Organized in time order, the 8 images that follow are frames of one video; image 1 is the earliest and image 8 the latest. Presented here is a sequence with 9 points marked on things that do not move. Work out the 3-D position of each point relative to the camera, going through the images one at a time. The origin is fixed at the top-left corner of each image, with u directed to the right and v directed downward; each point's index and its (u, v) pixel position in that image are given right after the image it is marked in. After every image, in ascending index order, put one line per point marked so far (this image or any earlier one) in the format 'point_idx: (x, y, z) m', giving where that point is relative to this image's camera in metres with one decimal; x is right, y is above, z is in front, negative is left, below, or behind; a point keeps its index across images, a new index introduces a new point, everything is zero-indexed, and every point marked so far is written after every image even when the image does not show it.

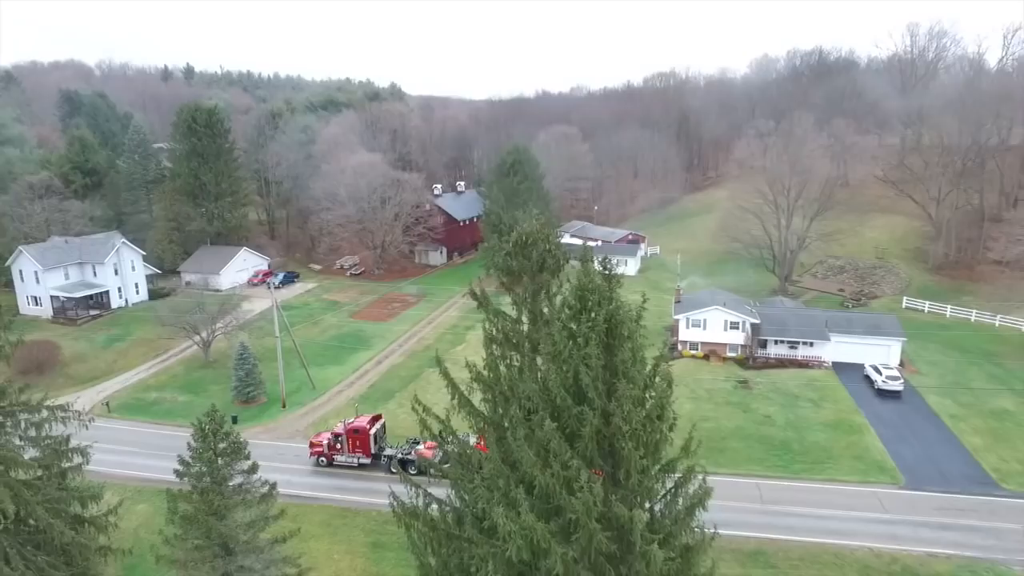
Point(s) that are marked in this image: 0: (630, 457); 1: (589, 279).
0: (+1.9, -2.7, +10.0) m
1: (+1.3, +0.2, +10.6) m
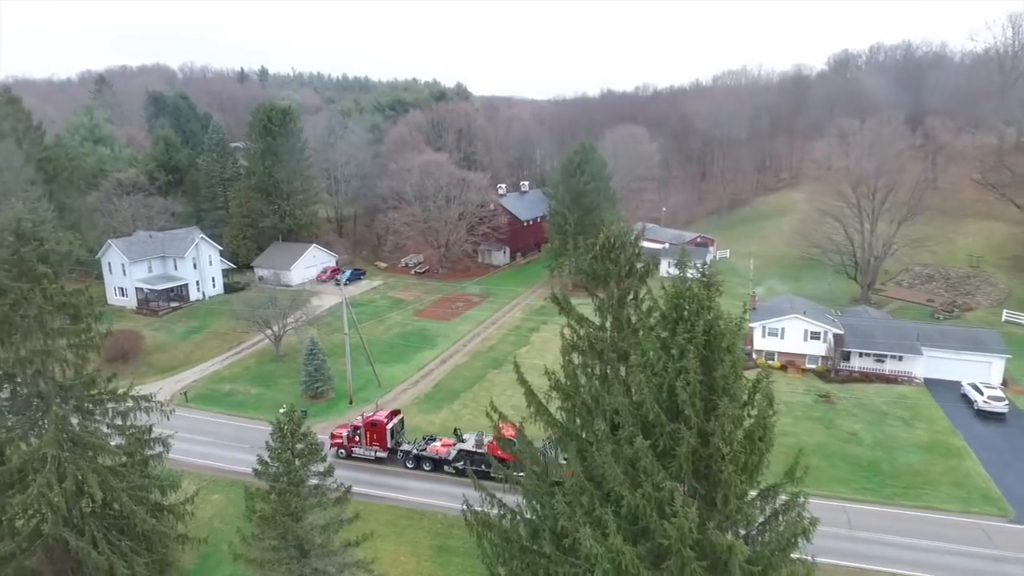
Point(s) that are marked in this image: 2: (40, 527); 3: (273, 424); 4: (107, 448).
0: (+3.2, -2.9, +9.2) m
1: (+2.8, 0.0, +9.9) m
2: (-11.8, -6.0, +15.6) m
3: (-4.5, -2.6, +11.8) m
4: (-10.9, -4.3, +16.7) m
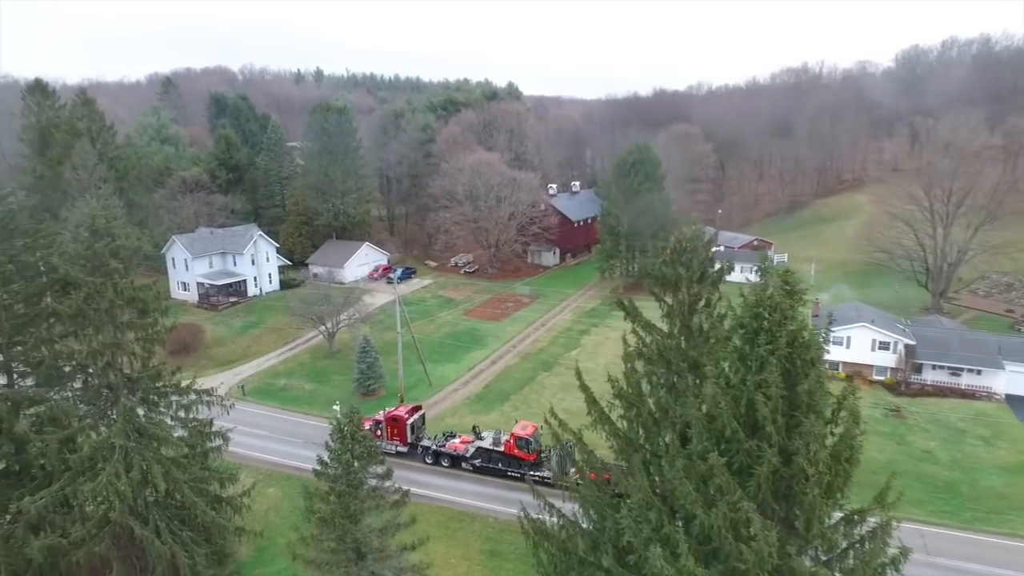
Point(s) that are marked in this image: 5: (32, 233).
0: (+4.2, -3.0, +8.6) m
1: (+3.8, -0.1, +9.3) m
2: (-10.4, -5.8, +16.0) m
3: (-3.4, -2.6, +11.7) m
4: (-9.4, -4.2, +17.1) m
5: (-13.1, +1.7, +17.1) m
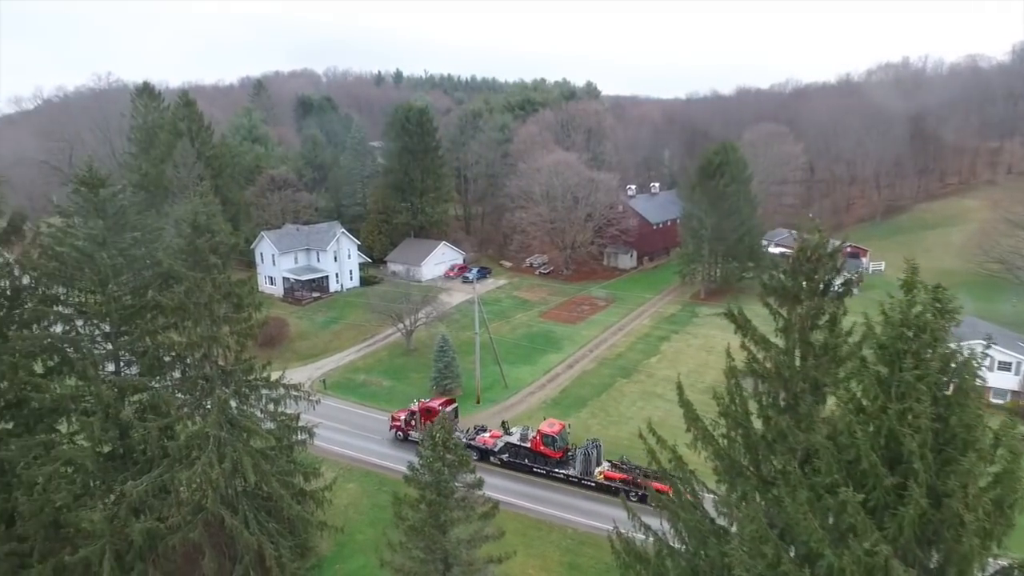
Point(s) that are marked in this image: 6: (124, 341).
0: (+5.5, -3.2, +7.5) m
1: (+5.3, -0.3, +8.3) m
2: (-8.2, -5.7, +16.5) m
3: (-1.6, -2.6, +11.4) m
4: (-7.1, -4.1, +17.5) m
5: (-10.6, +1.9, +17.8) m
6: (-10.5, -1.4, +16.8) m
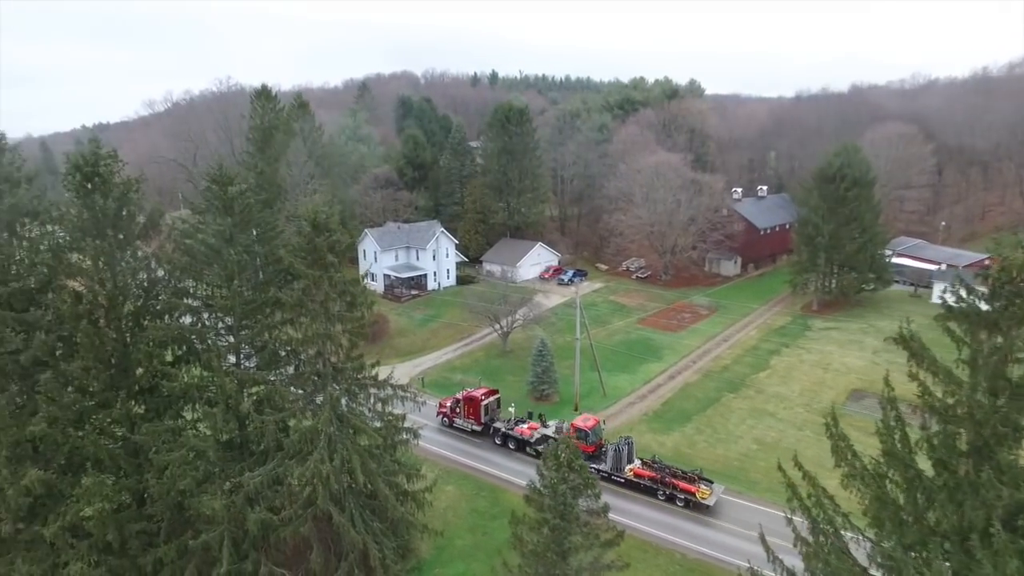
0: (+7.1, -3.6, +5.9) m
1: (+7.1, -0.7, +6.7) m
2: (-5.3, -5.6, +16.7) m
3: (+0.6, -2.8, +10.8) m
4: (-4.0, -4.0, +17.5) m
5: (-7.3, +2.0, +18.4) m
6: (-7.4, -1.3, +17.4) m
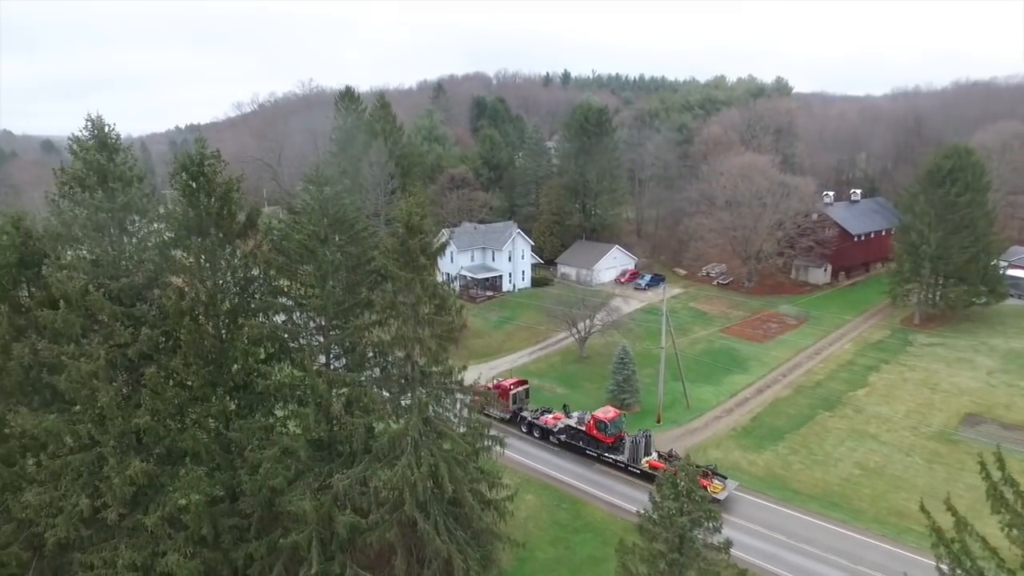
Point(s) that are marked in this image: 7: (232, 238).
0: (+8.3, -4.0, +4.4) m
1: (+8.5, -1.1, +5.2) m
2: (-3.0, -5.7, +16.5) m
3: (+2.4, -3.0, +10.0) m
4: (-1.6, -4.1, +17.1) m
5: (-4.5, +2.0, +18.3) m
6: (-4.9, -1.3, +17.3) m
7: (-7.8, +1.4, +17.2) m
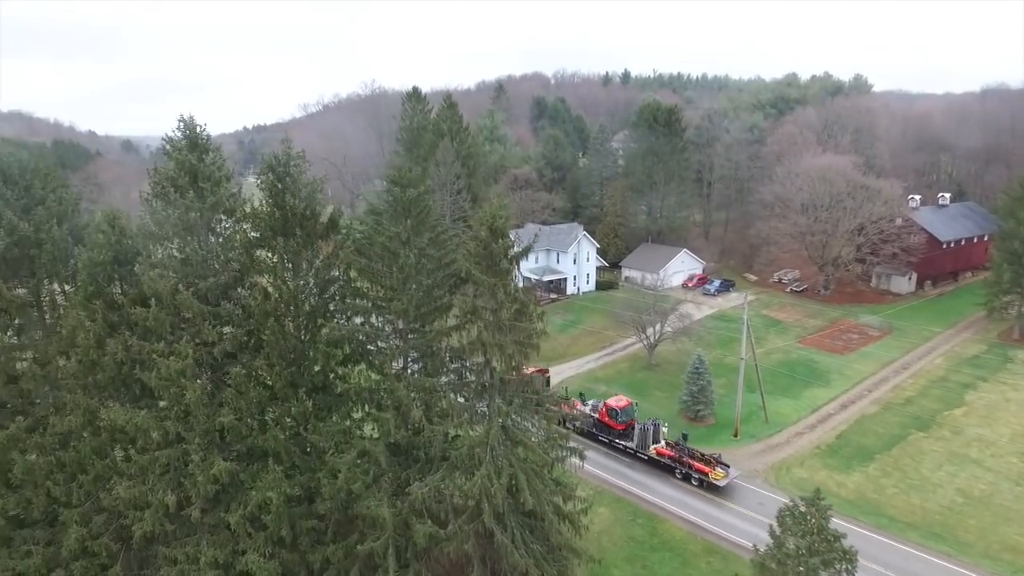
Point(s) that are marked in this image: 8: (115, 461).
0: (+9.4, -4.3, +3.1) m
1: (+9.7, -1.4, +3.9) m
2: (-0.9, -5.8, +16.1) m
3: (+4.0, -3.2, +9.1) m
4: (+0.6, -4.3, +16.6) m
5: (-2.1, +1.9, +18.0) m
6: (-2.6, -1.4, +17.1) m
7: (-5.5, +1.4, +17.2) m
8: (-10.4, -4.5, +16.3) m
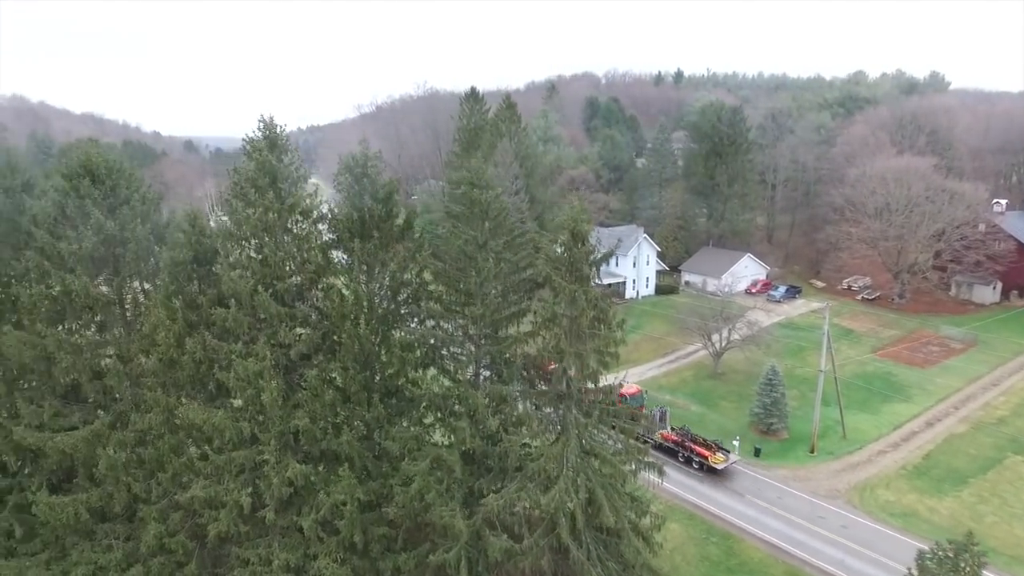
0: (+10.4, -4.6, +1.8) m
1: (+10.8, -1.7, +2.5) m
2: (+1.0, -6.0, +15.5) m
3: (+5.4, -3.4, +8.2) m
4: (+2.6, -4.5, +15.9) m
5: (+0.1, +1.8, +17.5) m
6: (-0.6, -1.5, +16.6) m
7: (-3.3, +1.3, +16.9) m
8: (-8.4, -4.5, +16.3) m
